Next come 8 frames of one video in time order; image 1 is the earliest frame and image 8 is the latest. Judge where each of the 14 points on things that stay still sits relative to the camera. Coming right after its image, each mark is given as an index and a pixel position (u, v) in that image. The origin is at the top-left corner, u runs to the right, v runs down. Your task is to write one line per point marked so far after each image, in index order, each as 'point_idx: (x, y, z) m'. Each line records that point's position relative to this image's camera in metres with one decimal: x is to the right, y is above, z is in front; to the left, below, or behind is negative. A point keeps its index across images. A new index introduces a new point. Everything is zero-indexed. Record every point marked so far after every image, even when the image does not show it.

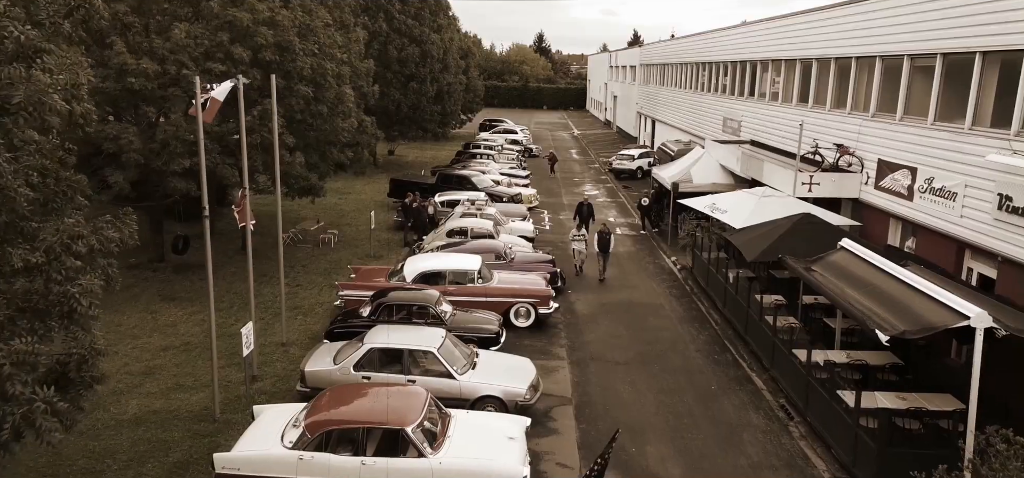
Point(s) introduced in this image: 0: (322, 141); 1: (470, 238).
0: (-4.8, +2.4, +18.2) m
1: (-1.1, 0.0, +19.6) m
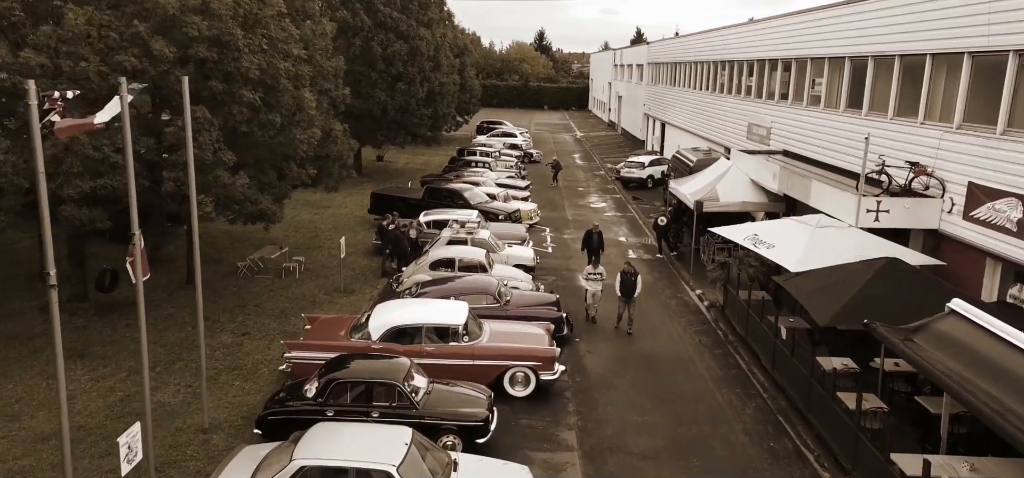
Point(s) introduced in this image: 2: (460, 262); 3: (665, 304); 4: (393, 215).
0: (-4.9, +1.7, +15.0) m
1: (-1.2, -0.8, +16.4) m
2: (-1.2, -0.6, +16.6) m
3: (+3.6, -1.6, +17.2) m
4: (-2.9, +0.5, +18.6) m
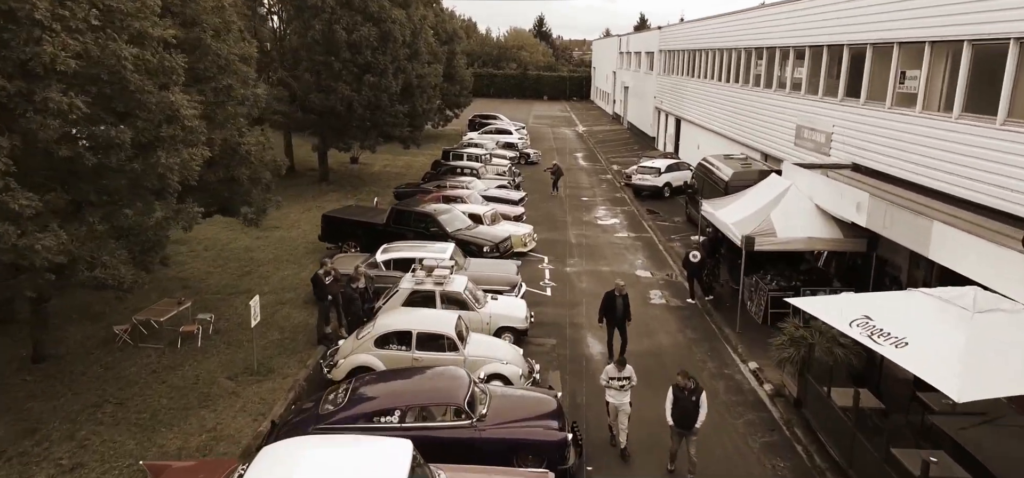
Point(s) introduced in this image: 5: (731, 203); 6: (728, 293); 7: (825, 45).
0: (-5.1, +0.7, +10.0) m
1: (-1.5, -1.8, +11.4) m
2: (-1.5, -1.6, +11.6) m
3: (+3.3, -2.5, +12.2) m
4: (-3.2, -0.5, +13.6) m
5: (+5.3, +0.8, +17.3) m
6: (+5.2, -1.3, +17.5) m
7: (+8.2, +5.1, +19.1) m
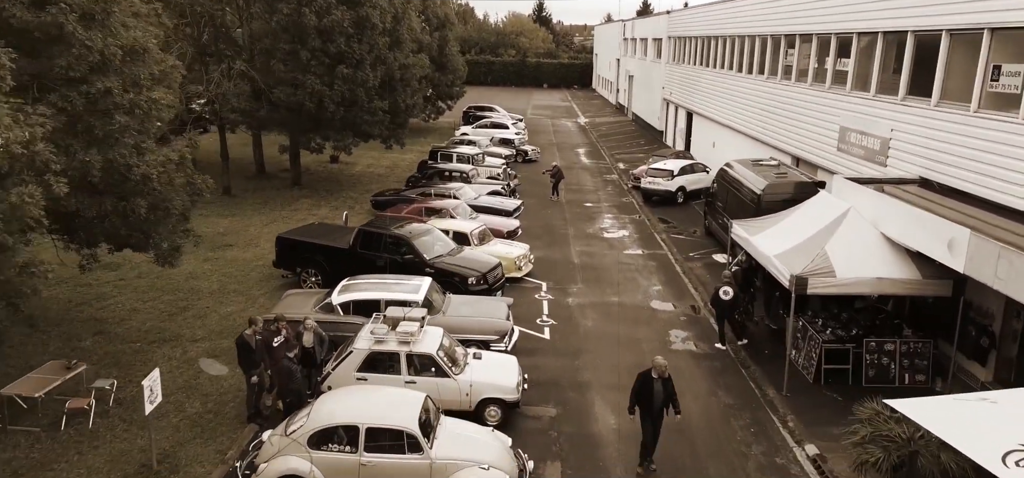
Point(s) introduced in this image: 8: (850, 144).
0: (-5.3, 0.0, +6.9) m
1: (-1.7, -2.5, +8.4) m
2: (-1.6, -2.3, +8.5) m
3: (+3.1, -3.2, +9.2) m
4: (-3.4, -1.1, +10.5) m
5: (+5.1, +0.2, +14.2) m
6: (+5.0, -1.9, +14.4) m
7: (+8.0, +4.5, +15.9) m
8: (+8.1, +2.3, +17.3) m
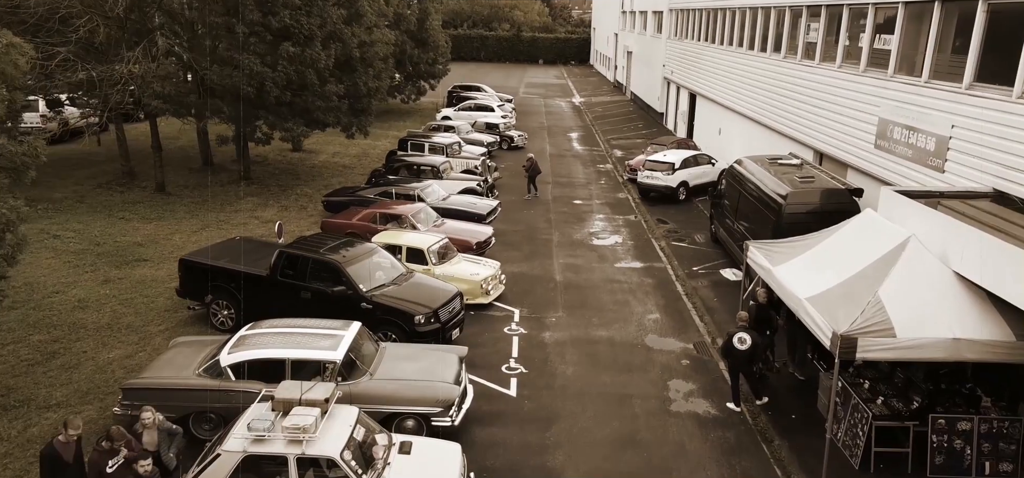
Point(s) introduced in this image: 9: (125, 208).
0: (-6.0, -0.7, +3.8) m
1: (-2.4, -3.1, +5.3) m
2: (-2.3, -2.9, +5.4) m
3: (+2.5, -3.8, +6.2) m
4: (-4.1, -1.7, +7.4) m
5: (+4.4, -0.2, +11.1) m
6: (+4.3, -2.4, +11.3) m
7: (+7.4, +4.1, +12.6) m
8: (+7.4, +1.9, +14.1) m
9: (-10.4, +0.8, +19.5) m
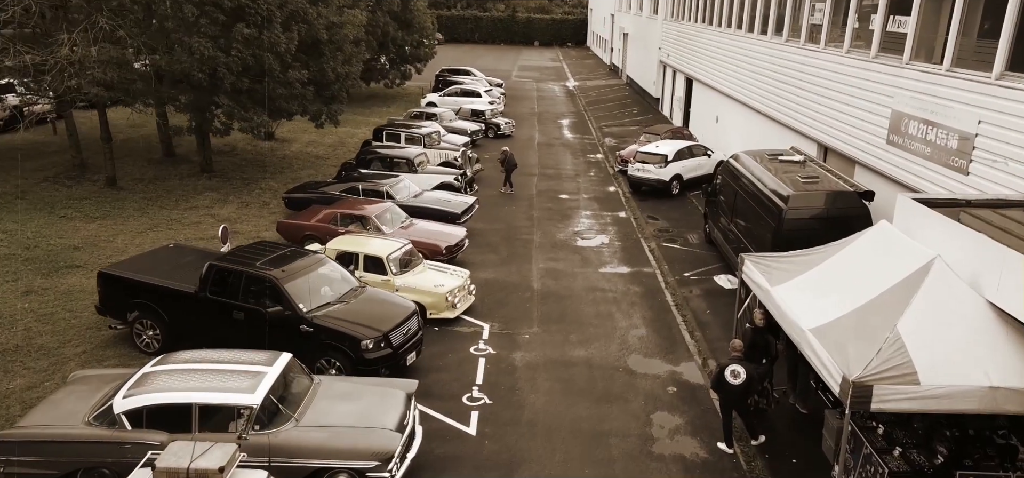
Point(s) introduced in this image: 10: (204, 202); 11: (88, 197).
0: (-6.5, -1.1, +2.3) m
1: (-2.9, -3.4, +3.9) m
2: (-2.9, -3.2, +4.0) m
3: (+1.9, -4.2, +4.8) m
4: (-4.6, -2.0, +5.9) m
5: (+3.9, -0.4, +9.6) m
6: (+3.8, -2.6, +9.9) m
7: (+6.8, +4.0, +11.0) m
8: (+6.9, +1.8, +12.6) m
9: (-11.0, +0.8, +18.0) m
10: (-8.0, +1.0, +18.9) m
11: (-10.8, +1.1, +18.6) m
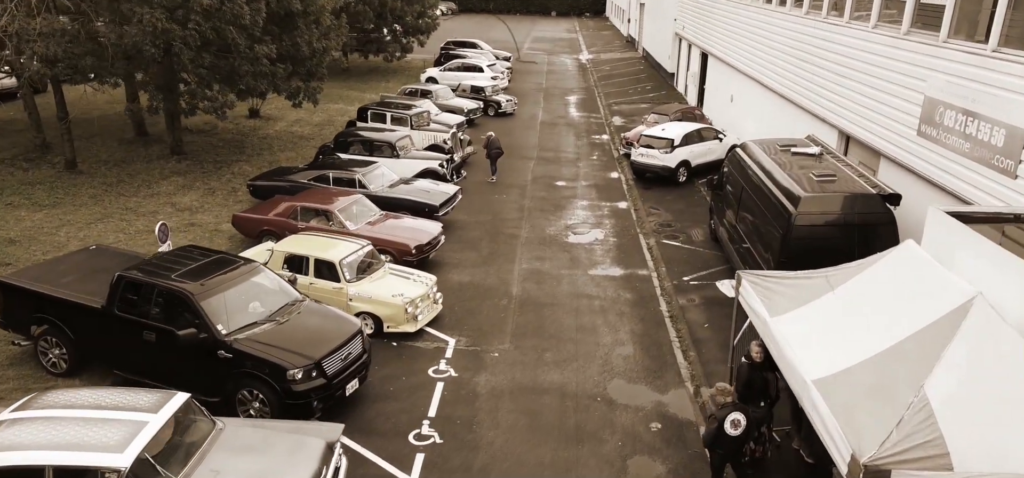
0: (-7.3, -1.5, +0.9) m
1: (-3.7, -3.8, +2.5) m
2: (-3.6, -3.6, +2.6) m
3: (+1.2, -4.6, +3.3) m
4: (-5.3, -2.3, +4.5) m
5: (+3.3, -0.7, +7.9) m
6: (+3.2, -2.8, +8.3) m
7: (+6.3, +3.8, +9.1) m
8: (+6.4, +1.6, +10.7) m
9: (-11.3, +1.1, +16.7) m
10: (-8.3, +1.2, +17.5) m
11: (-11.1, +1.3, +17.2) m
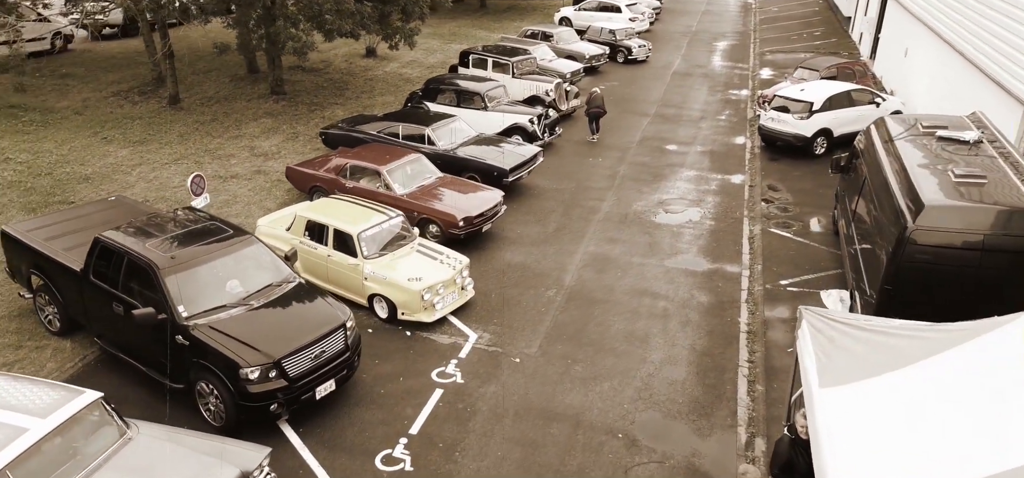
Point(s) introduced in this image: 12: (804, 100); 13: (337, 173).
0: (-9.1, -1.4, +1.1) m
1: (-5.3, -3.9, +2.1) m
2: (-5.2, -3.7, +2.2) m
3: (-0.5, -5.1, +1.8) m
4: (-6.4, -2.1, +4.3) m
5: (+2.9, -1.0, +5.5) m
6: (+2.7, -3.1, +6.1) m
7: (+6.4, +3.2, +5.6) m
8: (+6.7, +1.2, +7.4) m
9: (-9.2, +2.7, +17.0) m
10: (-6.2, +2.6, +17.2) m
11: (-8.9, +2.9, +17.5) m
12: (+6.6, +3.1, +16.4) m
13: (-3.1, +1.2, +13.0) m
